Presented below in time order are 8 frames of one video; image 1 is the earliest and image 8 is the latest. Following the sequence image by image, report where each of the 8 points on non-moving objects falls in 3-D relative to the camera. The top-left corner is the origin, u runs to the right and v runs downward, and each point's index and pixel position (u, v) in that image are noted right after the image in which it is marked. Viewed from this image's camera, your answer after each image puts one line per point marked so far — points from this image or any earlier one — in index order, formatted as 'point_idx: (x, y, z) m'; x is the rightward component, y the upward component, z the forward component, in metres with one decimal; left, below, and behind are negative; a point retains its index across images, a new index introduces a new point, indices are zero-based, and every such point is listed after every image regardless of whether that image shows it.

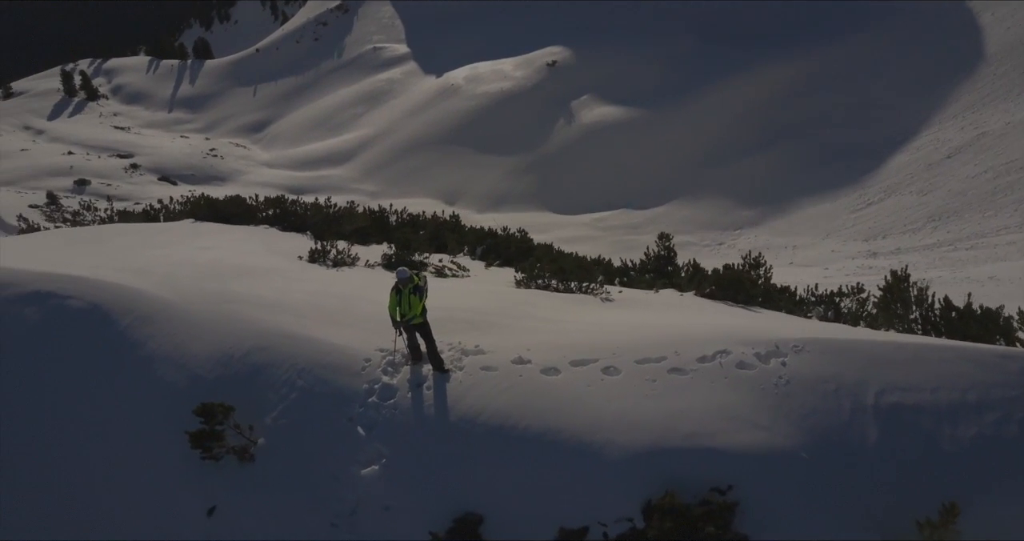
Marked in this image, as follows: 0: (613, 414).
0: (+0.6, -0.9, +4.6) m
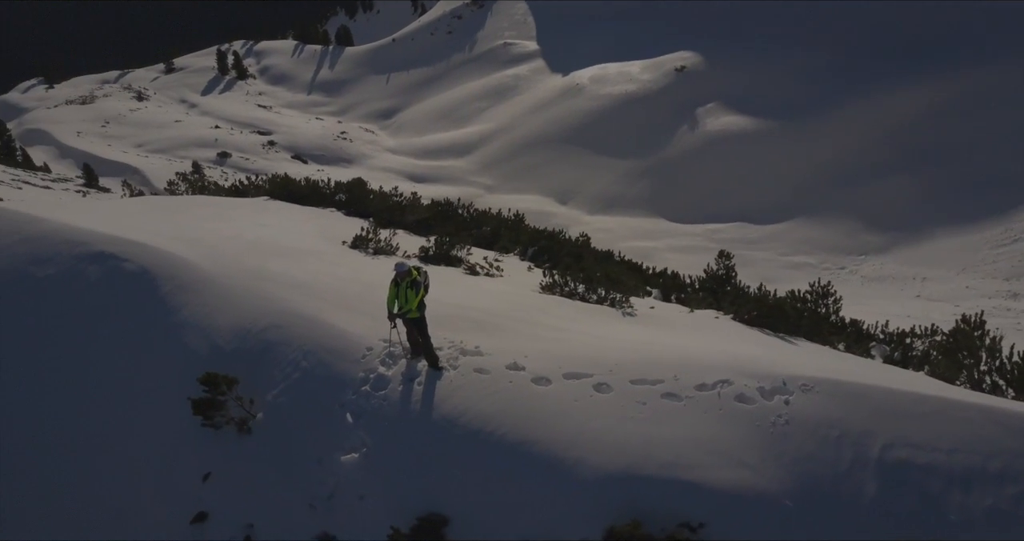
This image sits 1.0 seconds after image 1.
0: (+0.5, -0.9, +4.4) m
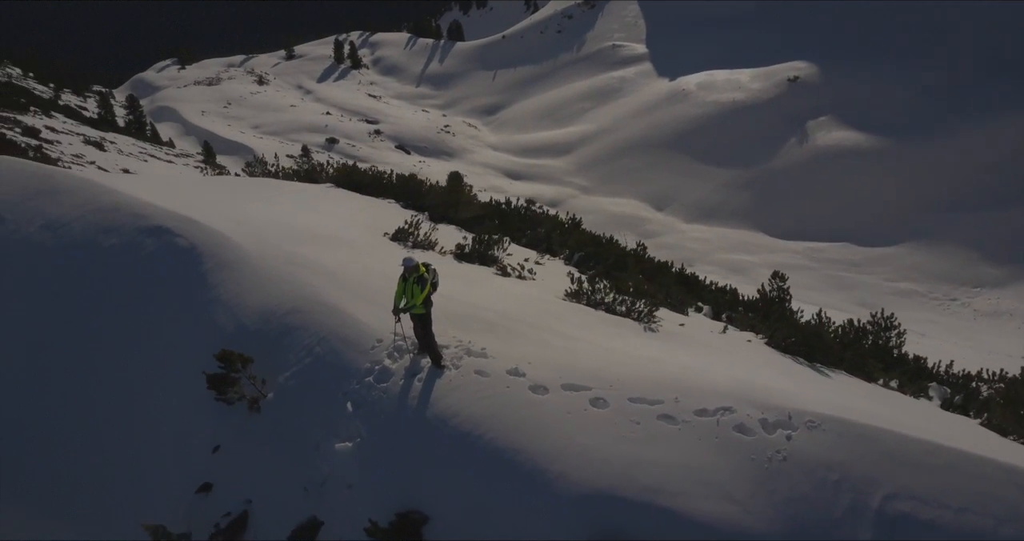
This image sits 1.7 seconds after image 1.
0: (+0.4, -1.0, +4.3) m
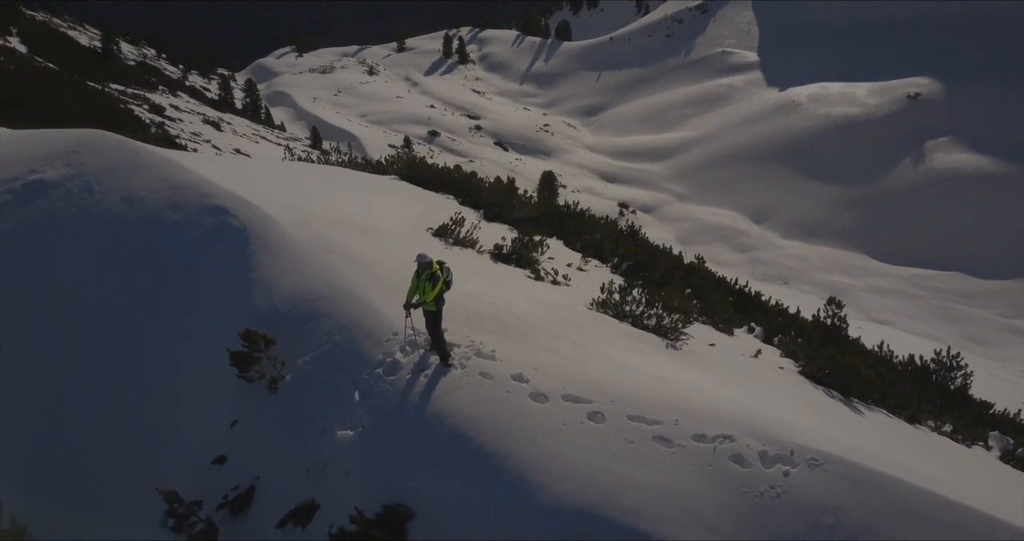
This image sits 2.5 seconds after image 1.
0: (+0.3, -1.1, +4.2) m
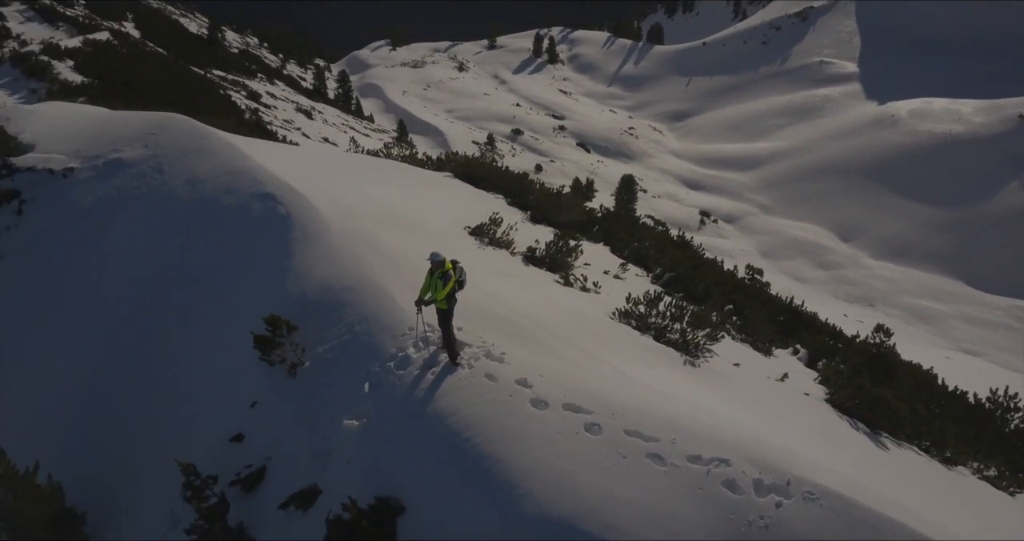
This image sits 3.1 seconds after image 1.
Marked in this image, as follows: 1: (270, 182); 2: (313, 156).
0: (+0.3, -1.1, +4.2) m
1: (-2.7, +1.0, +8.3) m
2: (-2.6, +1.5, +9.9) m
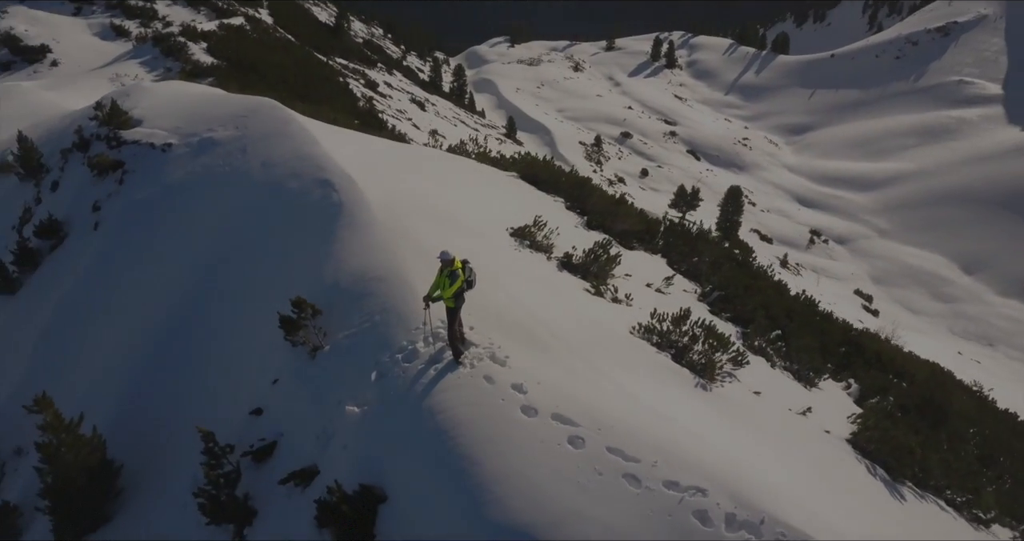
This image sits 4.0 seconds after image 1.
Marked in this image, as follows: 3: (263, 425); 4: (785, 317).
0: (+0.1, -1.1, +4.2) m
1: (-2.1, +1.2, +8.6) m
2: (-1.8, +1.7, +10.2) m
3: (-1.9, -1.2, +5.7) m
4: (+3.0, -0.5, +8.2) m
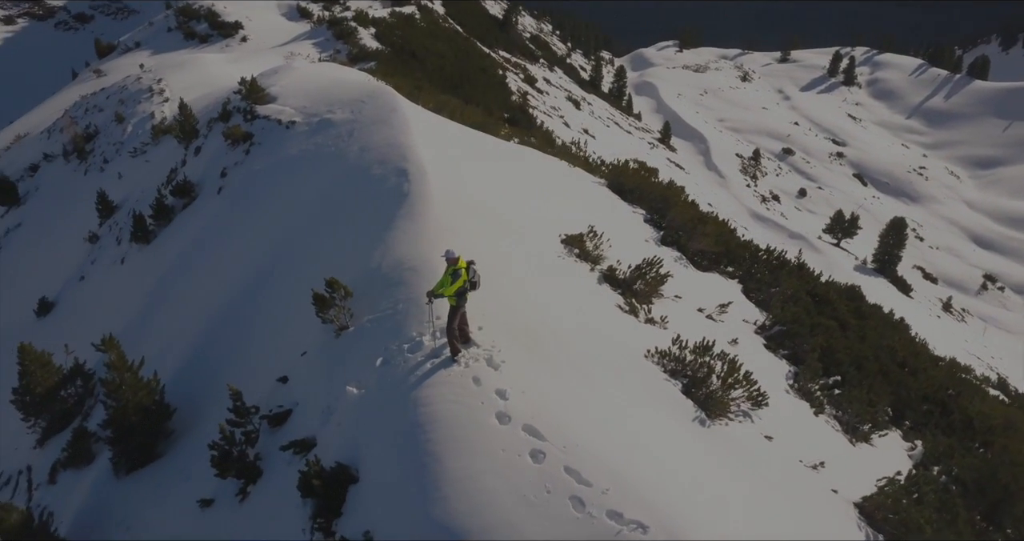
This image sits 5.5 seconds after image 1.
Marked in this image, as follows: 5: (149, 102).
0: (-0.2, -1.2, +4.2) m
1: (-1.2, +1.3, +8.9) m
2: (-0.6, +1.8, +10.4) m
3: (-1.8, -1.0, +6.1) m
4: (+3.5, -0.9, +7.6) m
5: (-8.8, +4.2, +18.6) m
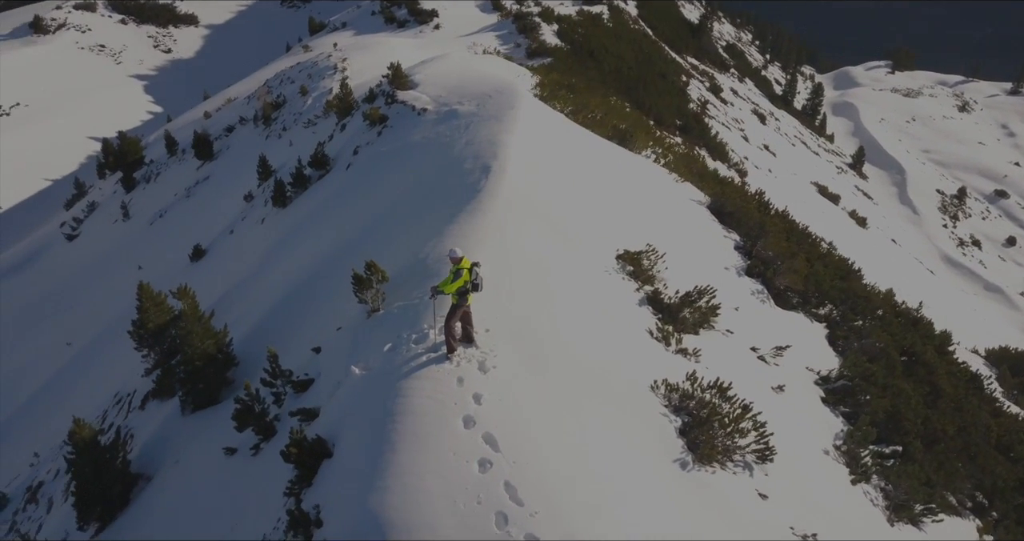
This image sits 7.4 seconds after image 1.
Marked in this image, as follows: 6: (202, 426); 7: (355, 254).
0: (-0.5, -1.2, +4.2) m
1: (-0.2, +1.4, +9.0) m
2: (+0.8, +1.7, +10.4) m
3: (-1.7, -0.8, +6.4) m
4: (+3.8, -1.5, +6.8) m
5: (-5.0, +5.1, +20.1) m
6: (-3.0, -1.5, +7.2) m
7: (-1.7, +0.2, +8.4) m
